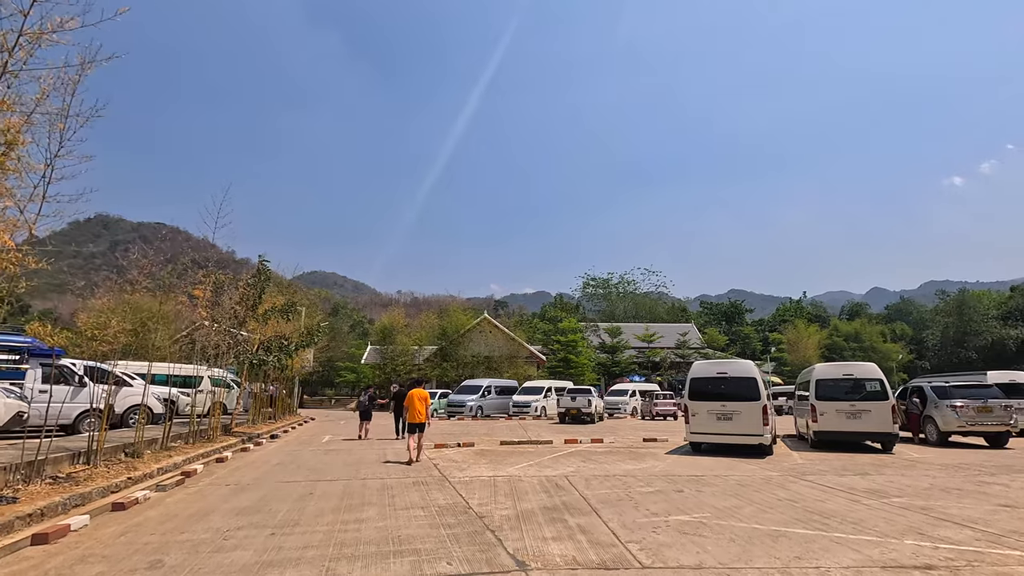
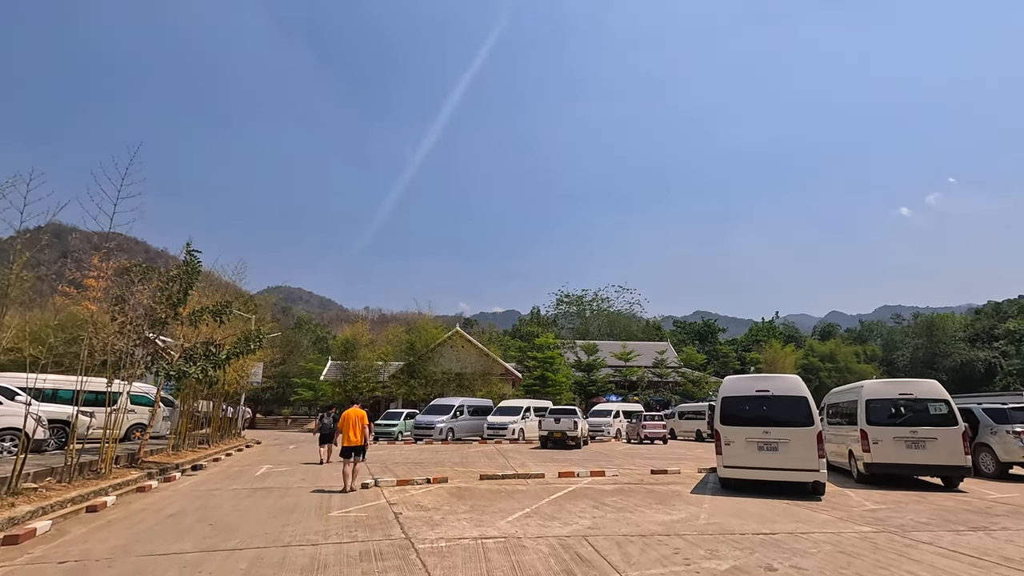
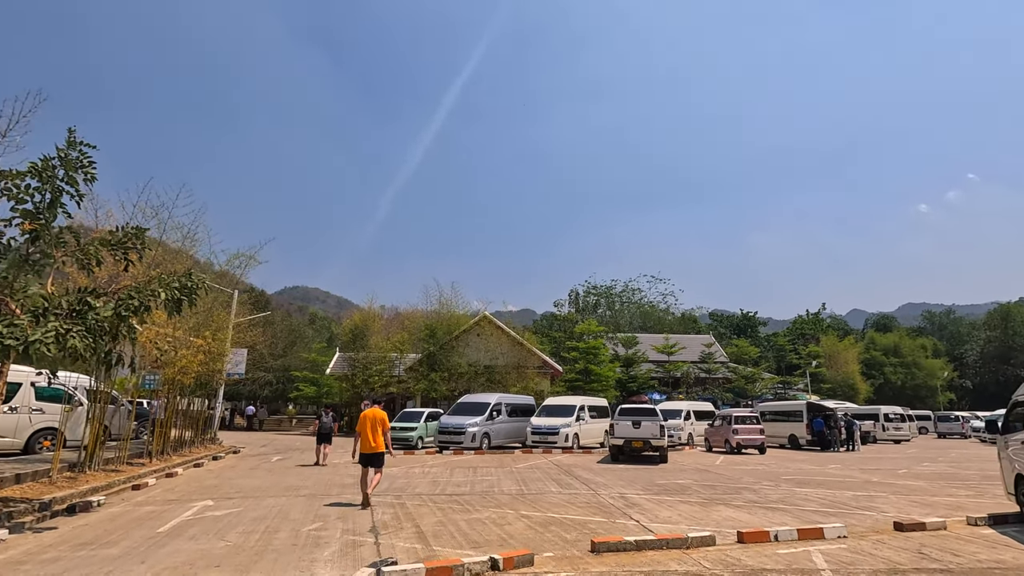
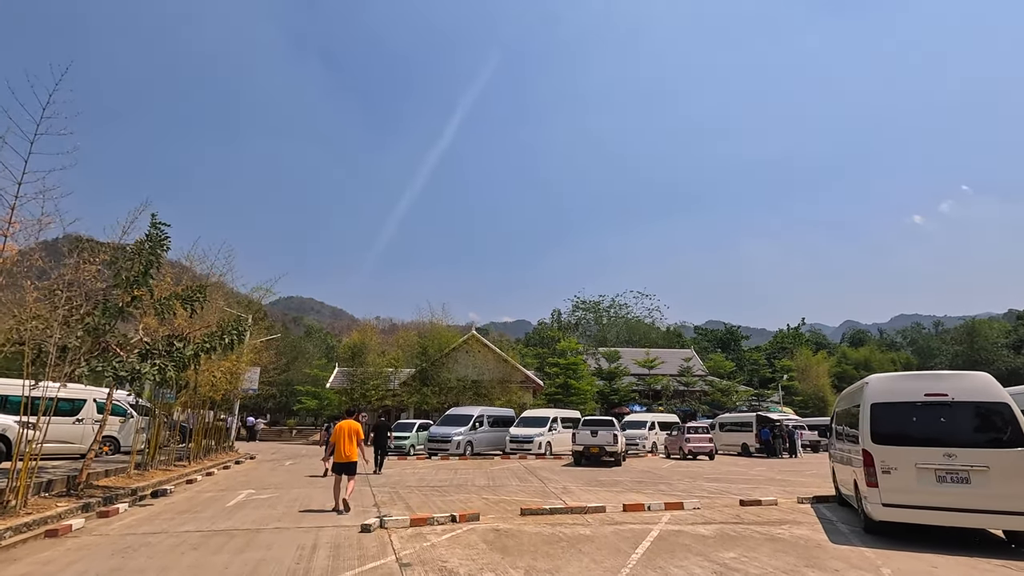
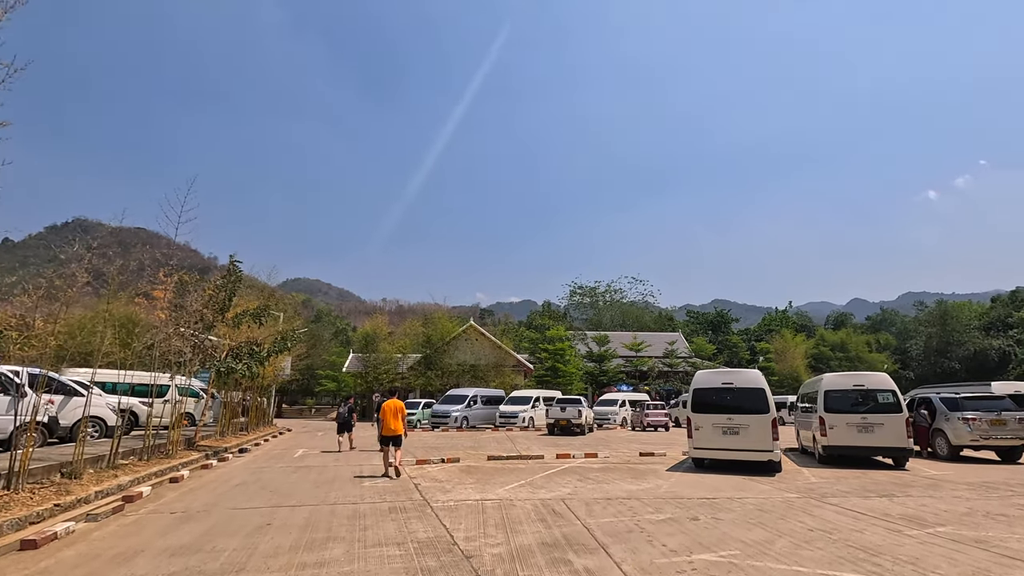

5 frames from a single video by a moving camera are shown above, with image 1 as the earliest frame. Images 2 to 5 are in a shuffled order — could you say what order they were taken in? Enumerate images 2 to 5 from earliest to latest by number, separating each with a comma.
5, 2, 4, 3
